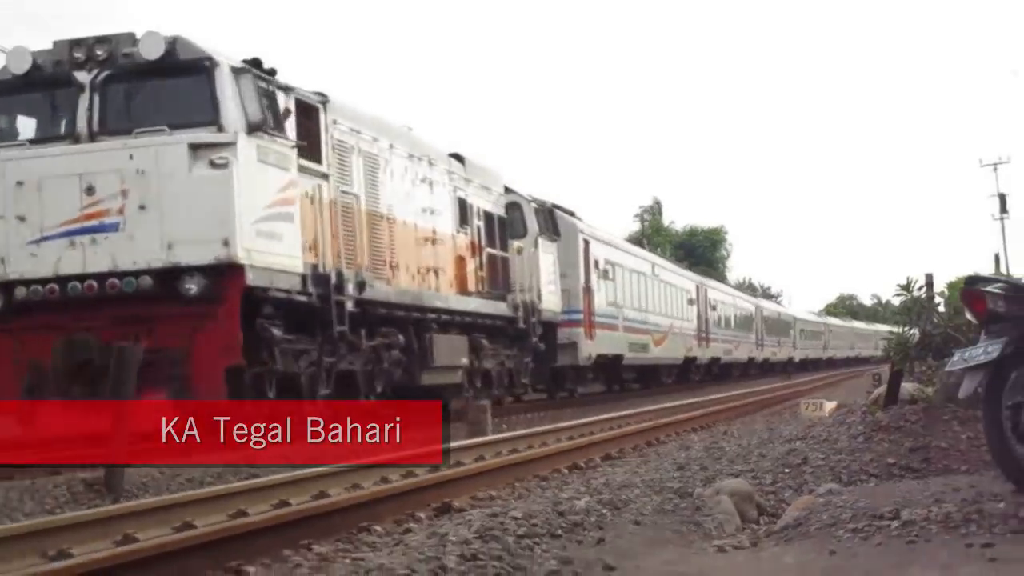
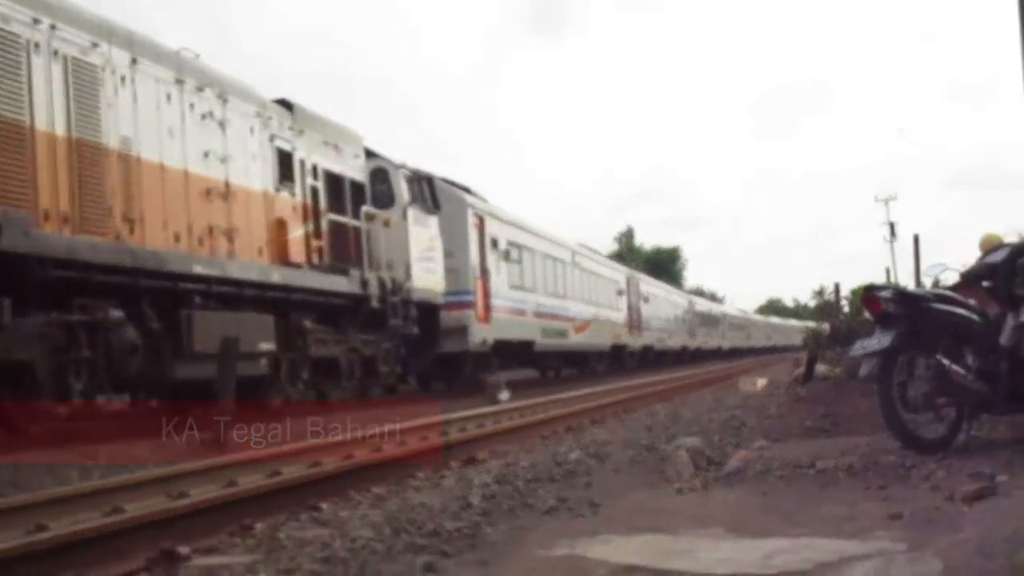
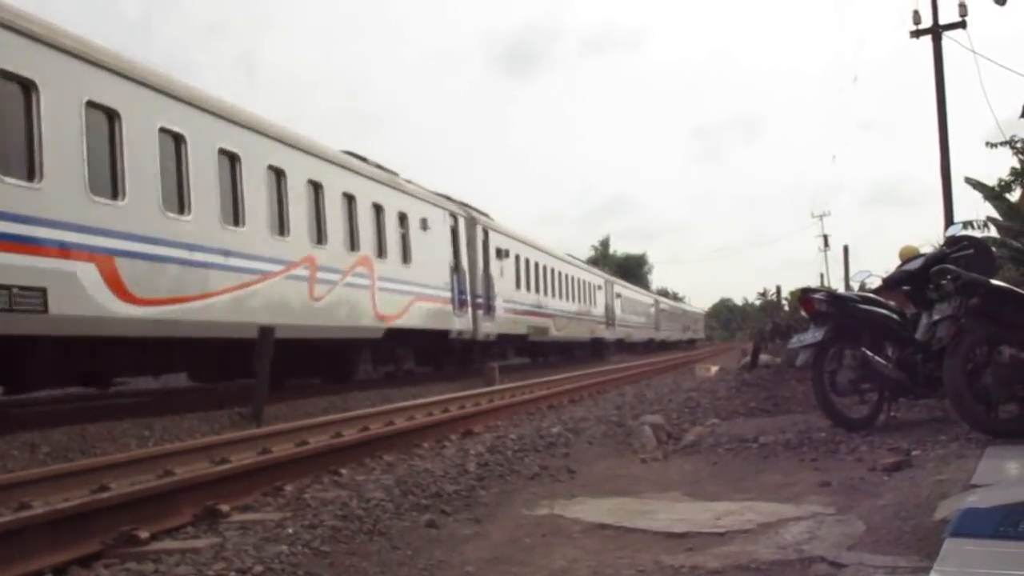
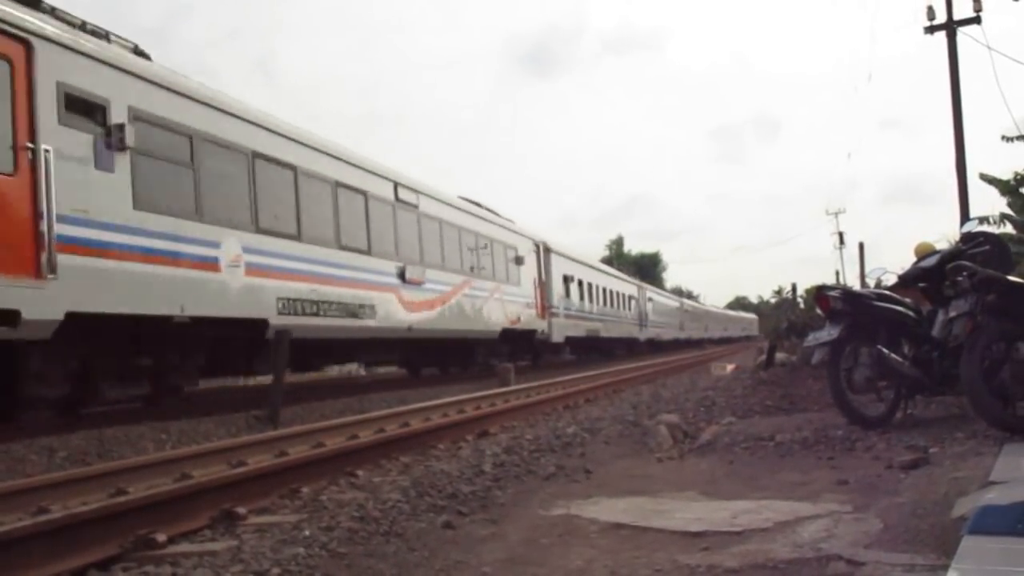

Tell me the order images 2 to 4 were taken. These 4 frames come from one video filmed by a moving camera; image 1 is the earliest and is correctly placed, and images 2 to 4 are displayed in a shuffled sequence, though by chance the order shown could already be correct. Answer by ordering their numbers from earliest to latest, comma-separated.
2, 4, 3
